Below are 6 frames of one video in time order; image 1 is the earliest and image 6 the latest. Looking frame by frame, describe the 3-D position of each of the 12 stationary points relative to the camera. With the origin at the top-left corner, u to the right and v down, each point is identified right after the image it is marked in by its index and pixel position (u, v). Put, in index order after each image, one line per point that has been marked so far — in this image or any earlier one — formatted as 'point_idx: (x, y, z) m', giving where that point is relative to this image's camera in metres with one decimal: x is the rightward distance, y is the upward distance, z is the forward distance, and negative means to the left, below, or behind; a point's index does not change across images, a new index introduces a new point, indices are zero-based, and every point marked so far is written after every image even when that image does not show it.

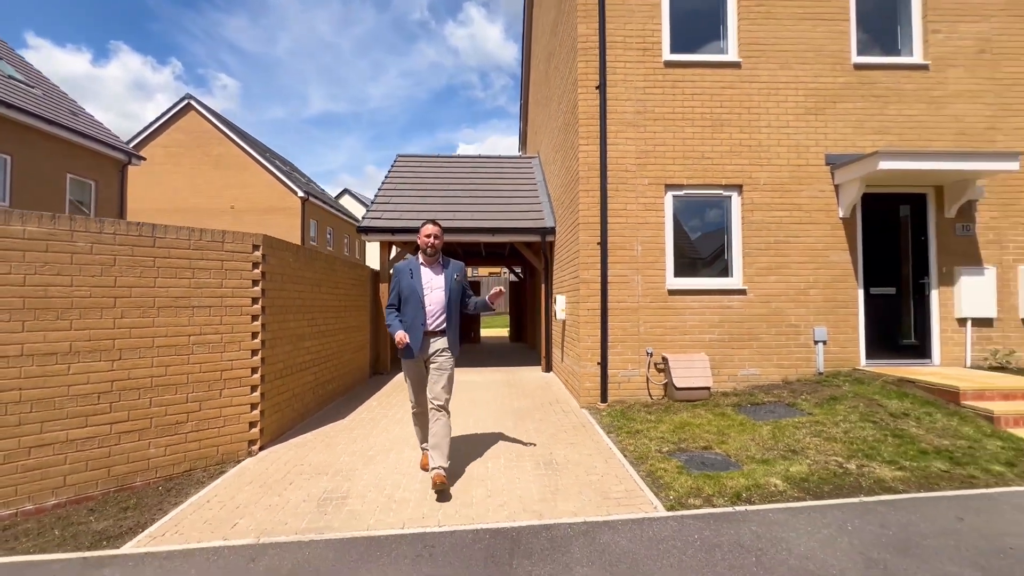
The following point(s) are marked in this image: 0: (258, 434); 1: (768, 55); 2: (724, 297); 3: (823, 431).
0: (-2.7, -1.5, +4.9) m
1: (+3.6, +3.3, +6.6) m
2: (+2.9, -0.1, +6.4) m
3: (+3.1, -1.4, +4.7) m
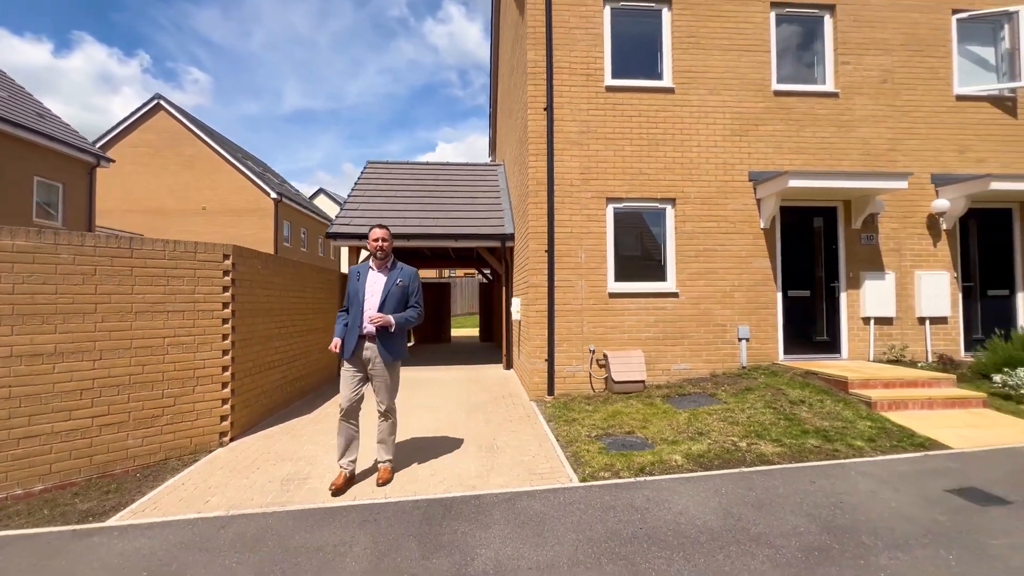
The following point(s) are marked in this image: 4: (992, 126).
0: (-3.3, -1.6, +5.4) m
1: (+2.9, +3.2, +7.3) m
2: (+2.2, -0.2, +7.1) m
3: (+2.5, -1.5, +5.5) m
4: (+7.8, +2.7, +7.6) m
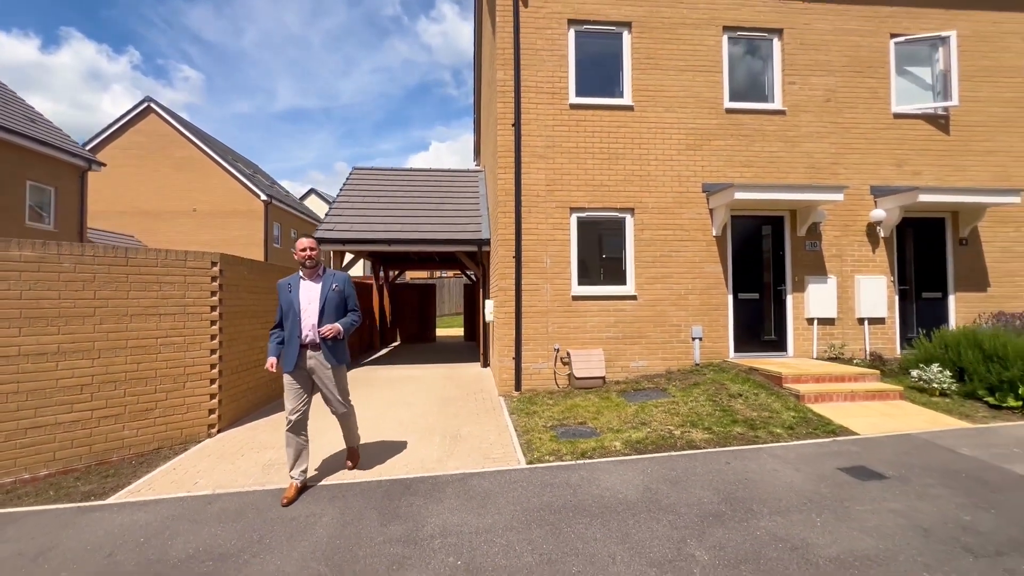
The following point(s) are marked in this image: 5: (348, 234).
0: (-3.7, -1.7, +5.9) m
1: (+2.4, +3.2, +7.9) m
2: (+1.8, -0.2, +7.7) m
3: (+2.1, -1.5, +6.0) m
4: (+7.3, +2.6, +8.3) m
5: (-3.6, +1.2, +10.4) m
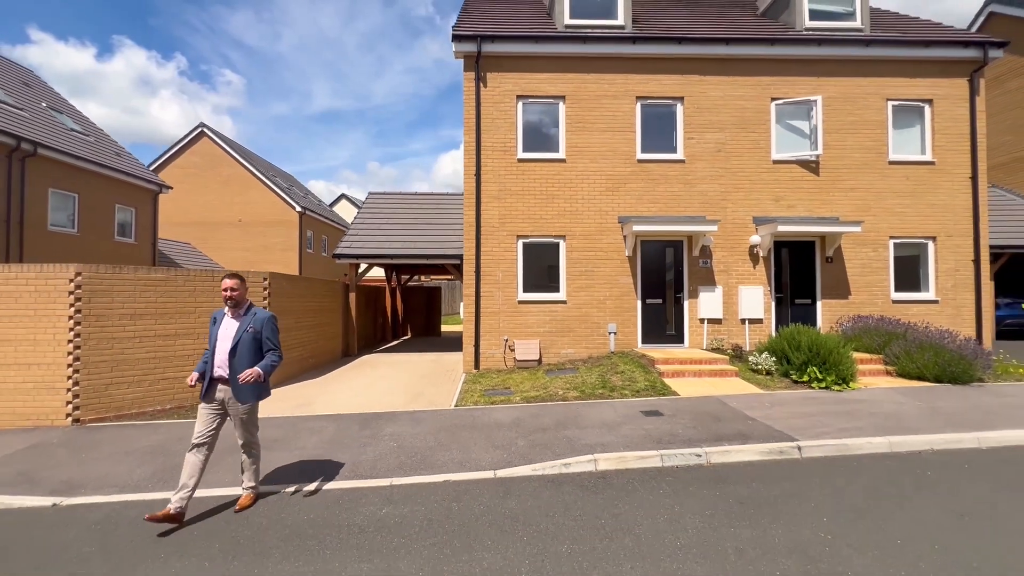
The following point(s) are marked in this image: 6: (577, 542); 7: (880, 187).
0: (-4.7, -1.8, +8.9) m
1: (+1.6, +3.0, +10.5) m
2: (+0.9, -0.4, +10.4) m
3: (+1.1, -1.7, +8.7) m
4: (+6.5, +2.4, +10.6) m
5: (-4.3, +1.1, +13.4) m
6: (+0.5, -2.0, +3.7) m
7: (+8.4, +2.3, +10.6) m
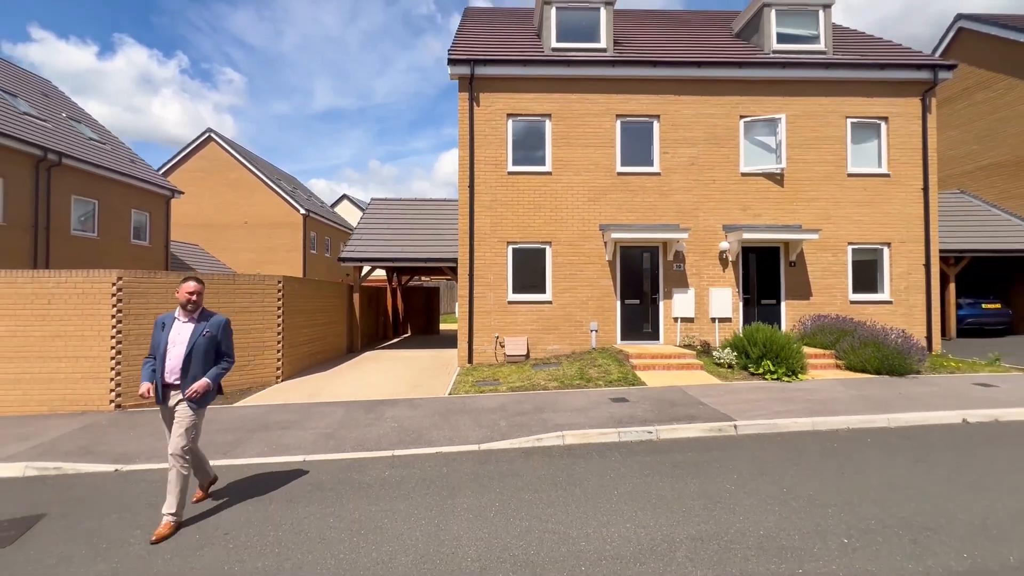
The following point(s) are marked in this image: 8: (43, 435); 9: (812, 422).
0: (-4.9, -1.8, +10.0) m
1: (+1.4, +3.0, +11.5) m
2: (+0.7, -0.4, +11.4) m
3: (+0.9, -1.8, +9.7) m
4: (+6.3, +2.4, +11.6) m
5: (-4.6, +1.1, +14.4) m
6: (+0.2, -2.0, +4.7) m
7: (+8.1, +2.2, +11.6) m
8: (-6.8, -2.1, +6.8) m
9: (+4.1, -1.9, +6.5) m
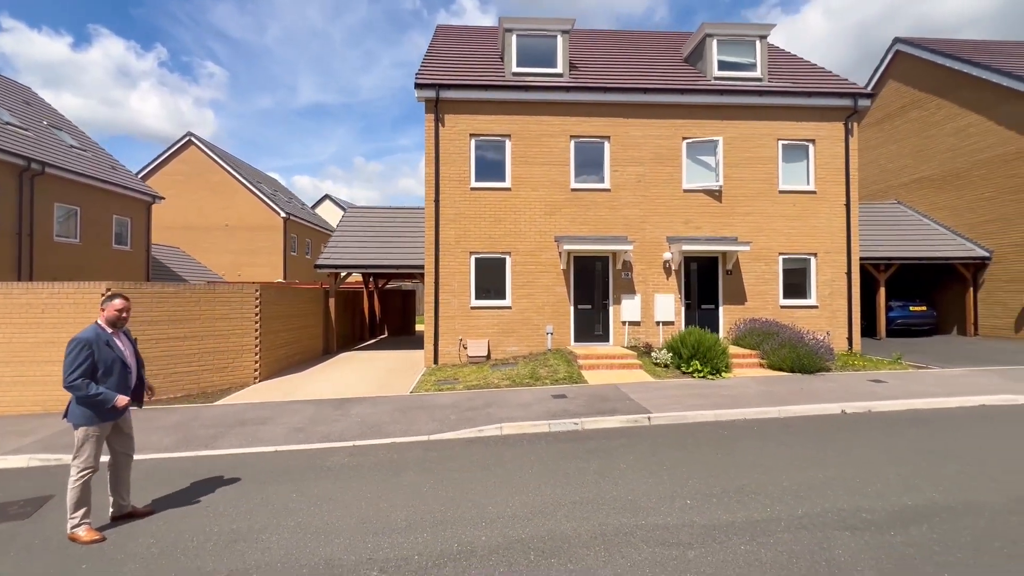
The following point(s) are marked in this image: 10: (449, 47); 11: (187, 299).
0: (-5.9, -2.0, +10.8) m
1: (+0.4, +2.8, +12.6) m
2: (-0.3, -0.6, +12.4) m
3: (-0.1, -1.9, +10.8) m
4: (+5.3, +2.2, +12.8) m
5: (-5.6, +0.9, +15.3) m
6: (-0.6, -2.2, +5.7) m
7: (+7.1, +2.1, +12.9) m
8: (-7.7, -2.3, +7.6) m
9: (+3.3, -2.0, +7.6) m
10: (-1.9, +7.4, +14.4) m
11: (-6.8, -0.2, +9.9) m
